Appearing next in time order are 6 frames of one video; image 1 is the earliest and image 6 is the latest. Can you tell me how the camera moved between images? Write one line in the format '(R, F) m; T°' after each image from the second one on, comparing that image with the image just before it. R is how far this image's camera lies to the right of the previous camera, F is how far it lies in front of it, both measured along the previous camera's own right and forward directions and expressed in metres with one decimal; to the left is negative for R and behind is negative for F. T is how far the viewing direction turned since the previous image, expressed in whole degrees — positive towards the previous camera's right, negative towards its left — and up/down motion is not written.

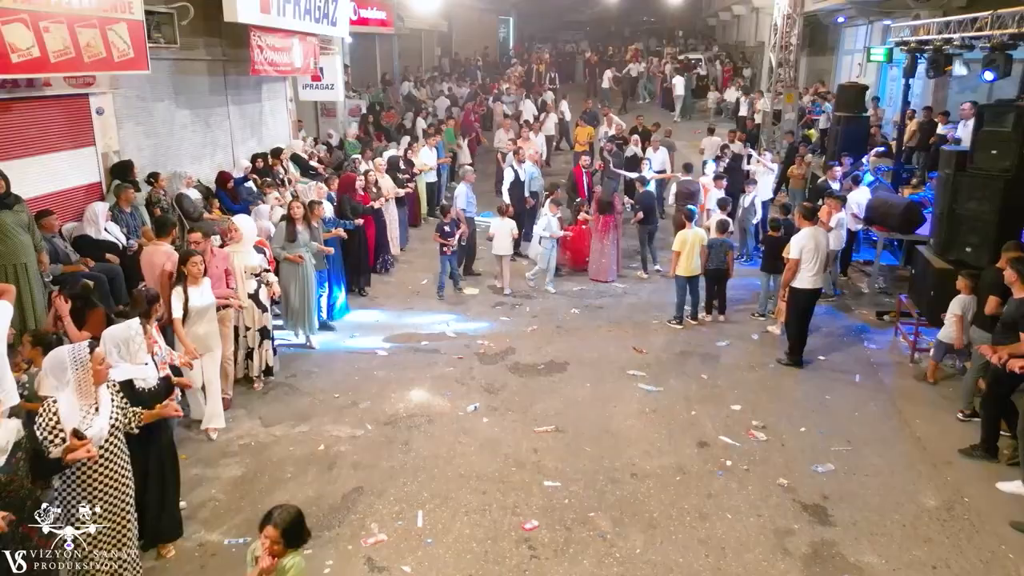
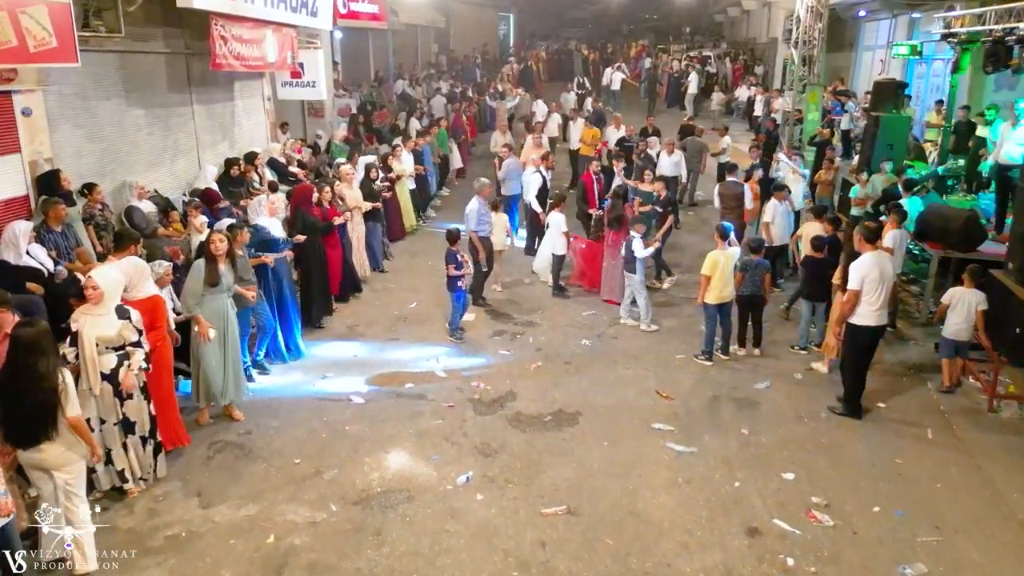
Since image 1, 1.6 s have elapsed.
(0.0, +1.3) m; 0°
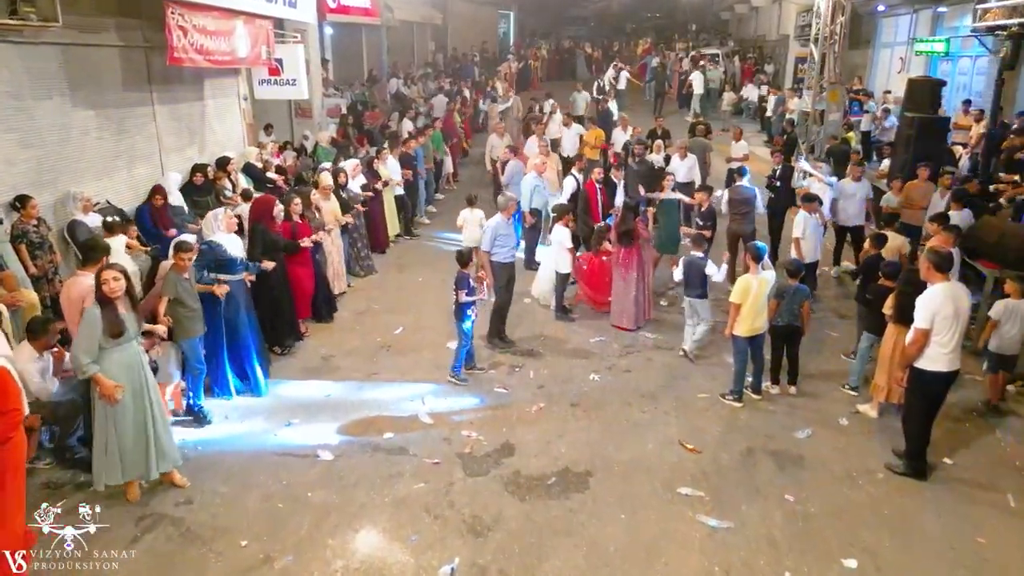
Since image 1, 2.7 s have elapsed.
(0.0, +1.1) m; 0°
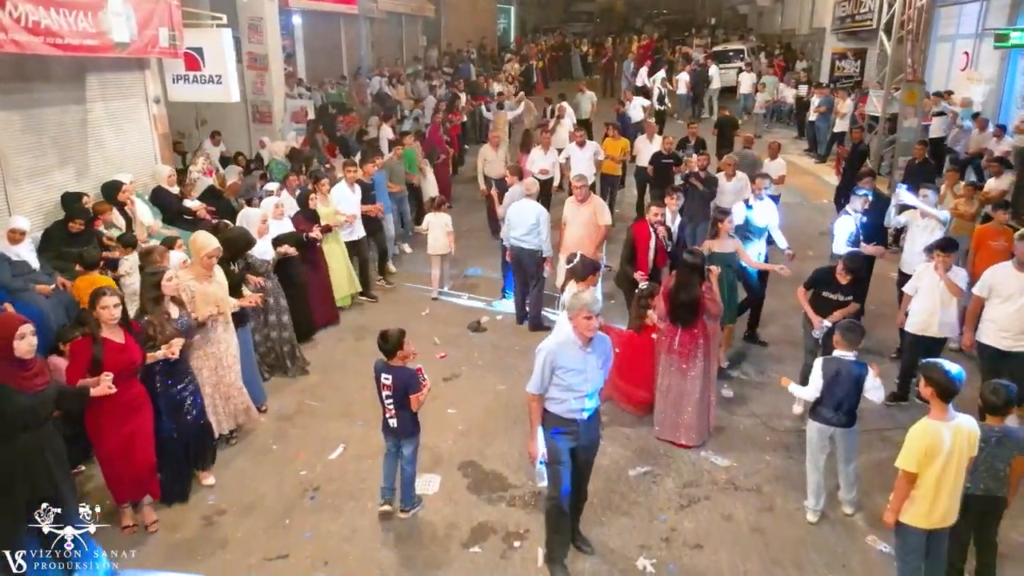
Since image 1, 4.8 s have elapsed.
(0.0, +2.8) m; 0°
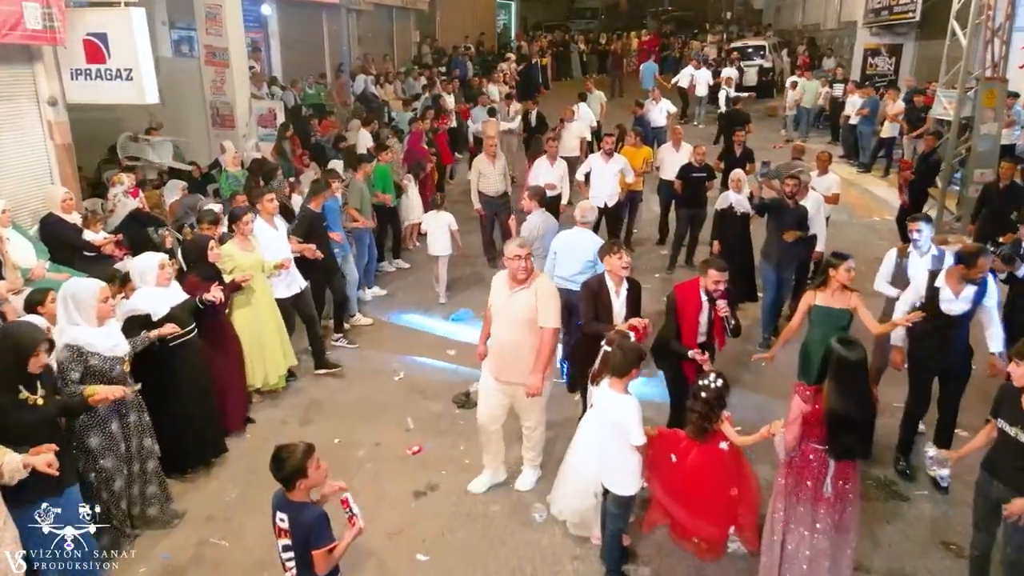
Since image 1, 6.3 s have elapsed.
(0.0, +2.0) m; 0°
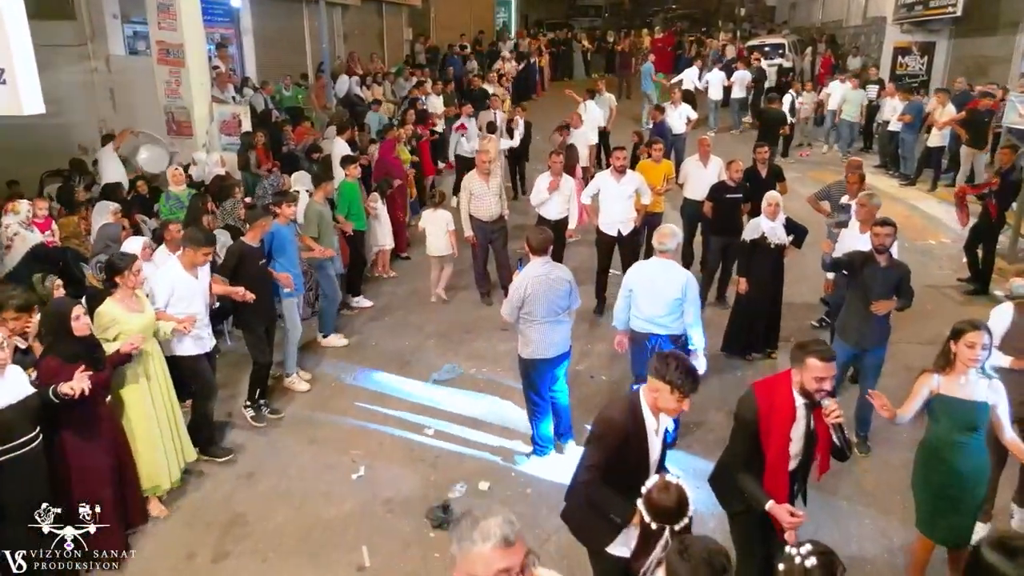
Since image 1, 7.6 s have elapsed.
(0.0, +1.6) m; 0°
